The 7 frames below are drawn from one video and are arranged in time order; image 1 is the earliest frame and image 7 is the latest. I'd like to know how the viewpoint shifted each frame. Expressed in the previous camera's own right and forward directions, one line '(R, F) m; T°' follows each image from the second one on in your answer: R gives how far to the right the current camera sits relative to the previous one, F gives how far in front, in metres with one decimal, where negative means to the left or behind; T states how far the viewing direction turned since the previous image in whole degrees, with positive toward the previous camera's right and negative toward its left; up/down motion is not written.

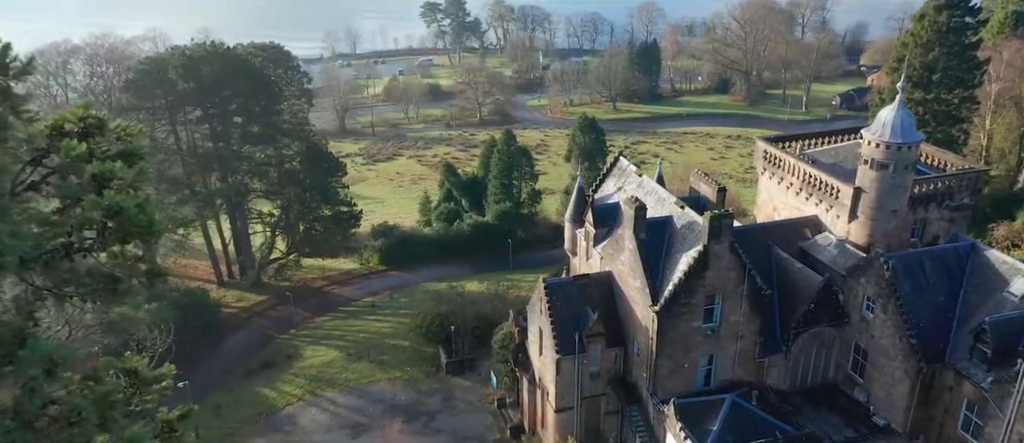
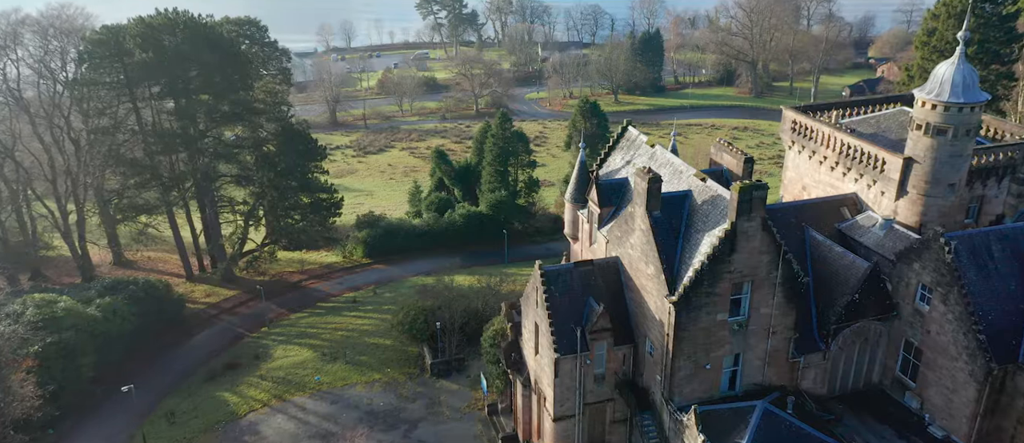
(+0.3, +4.8) m; 0°
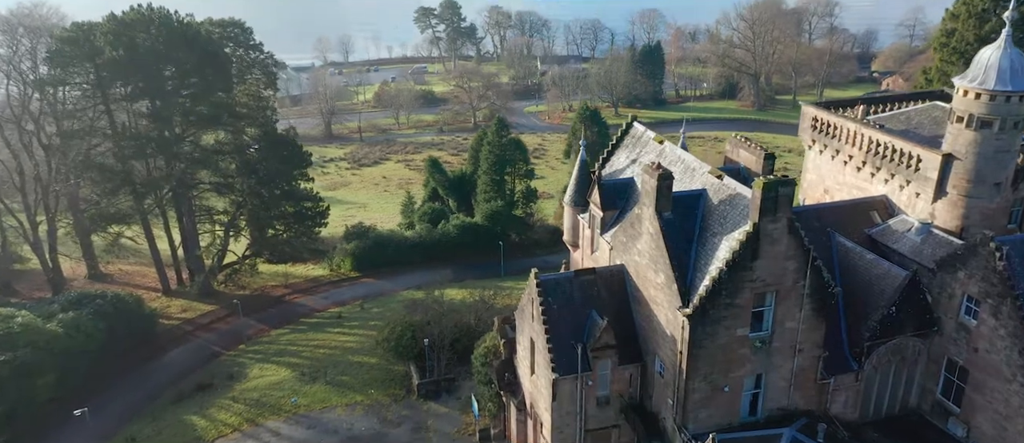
(+0.2, +3.0) m; 0°
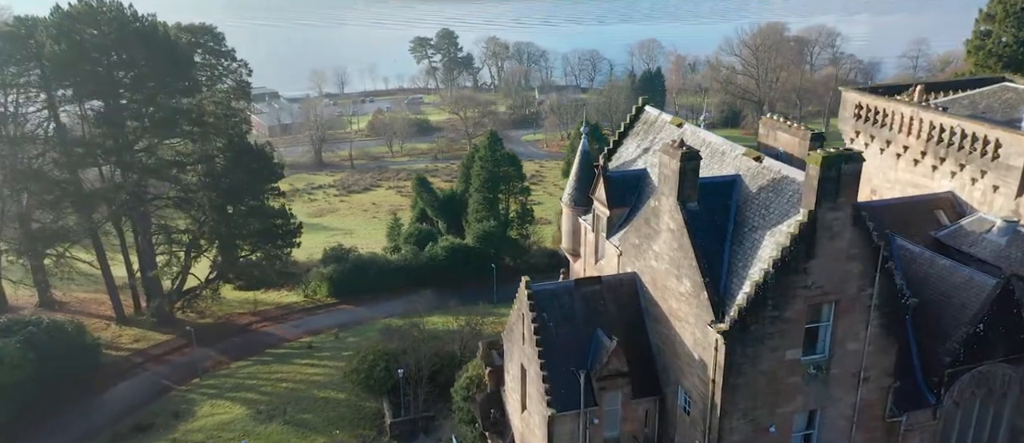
(+0.4, +5.0) m; 0°
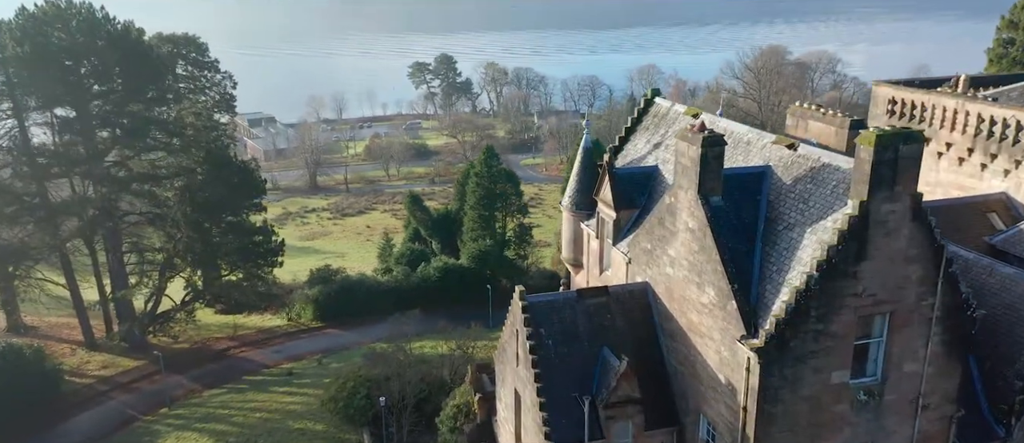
(+0.2, +2.8) m; 0°
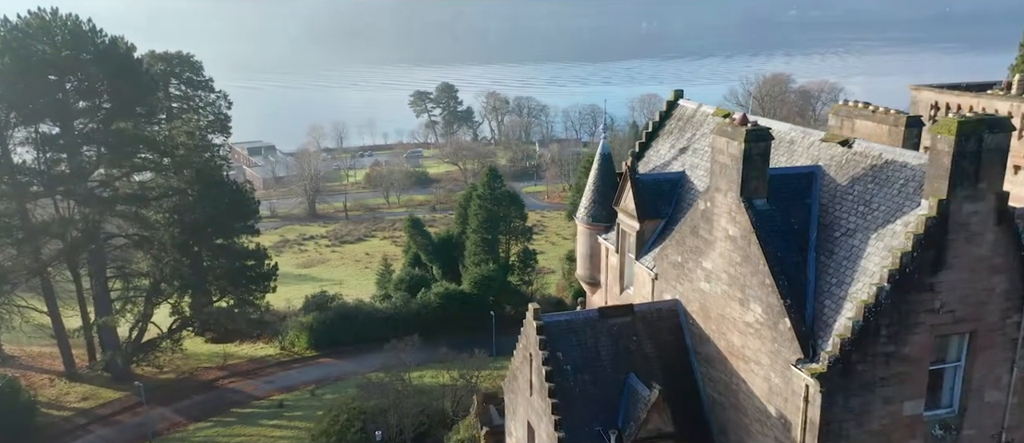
(-0.3, +2.0) m; 0°
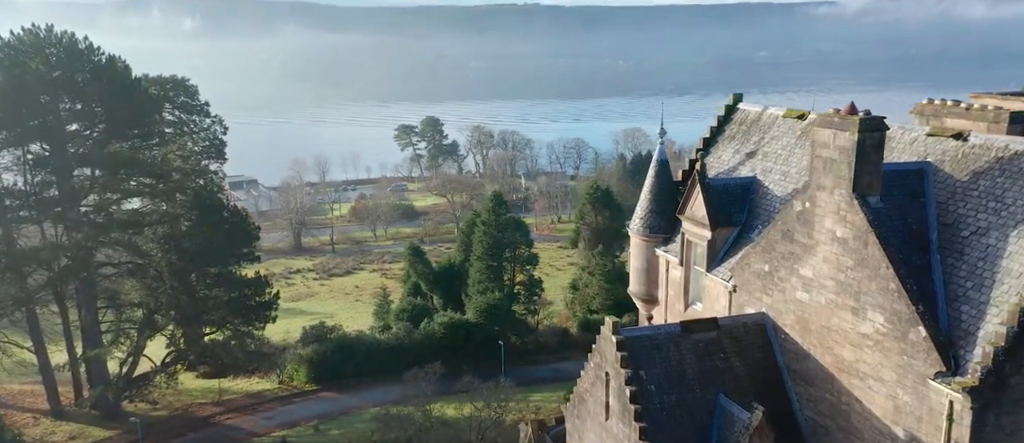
(-1.8, +1.5) m; +2°
